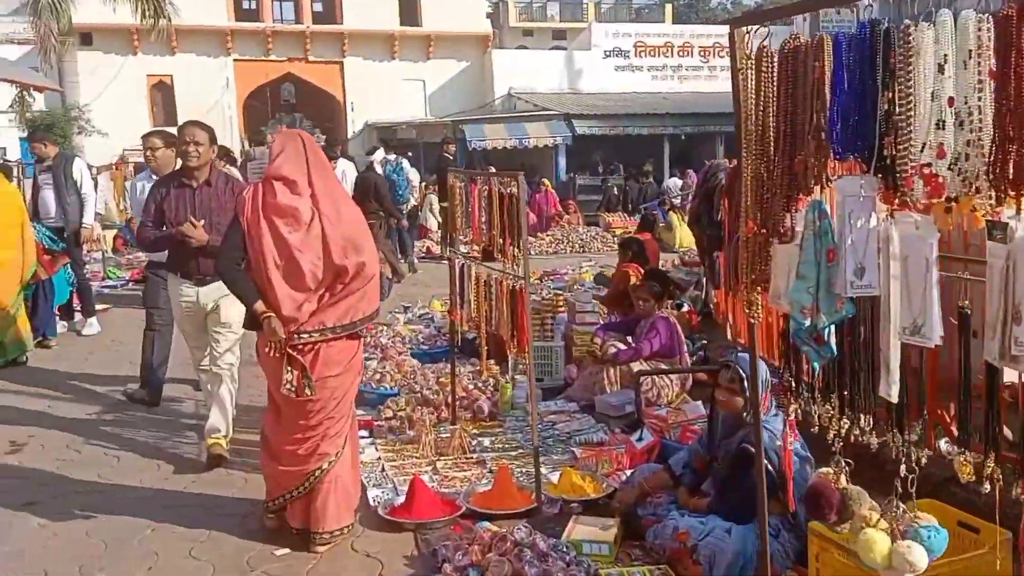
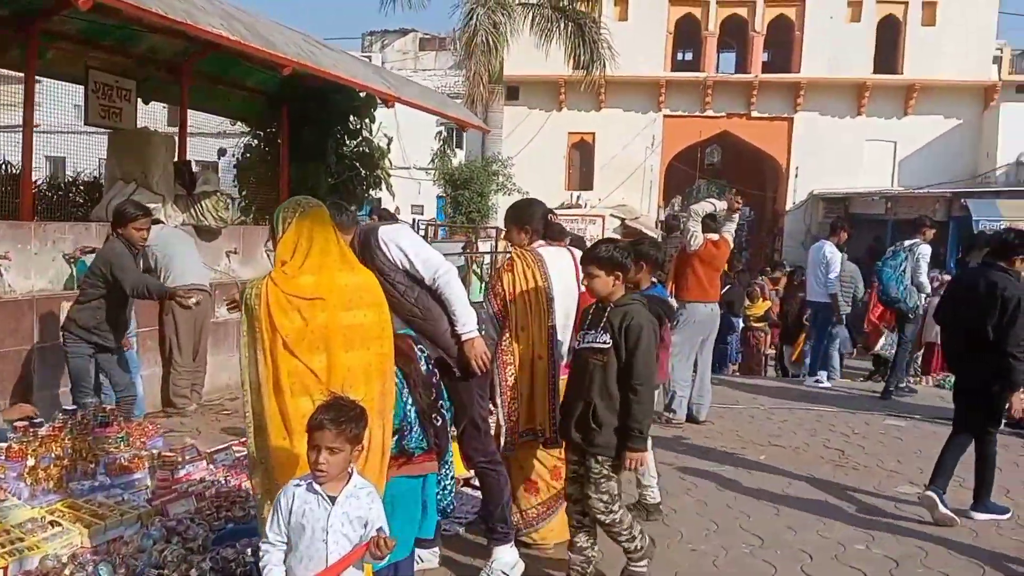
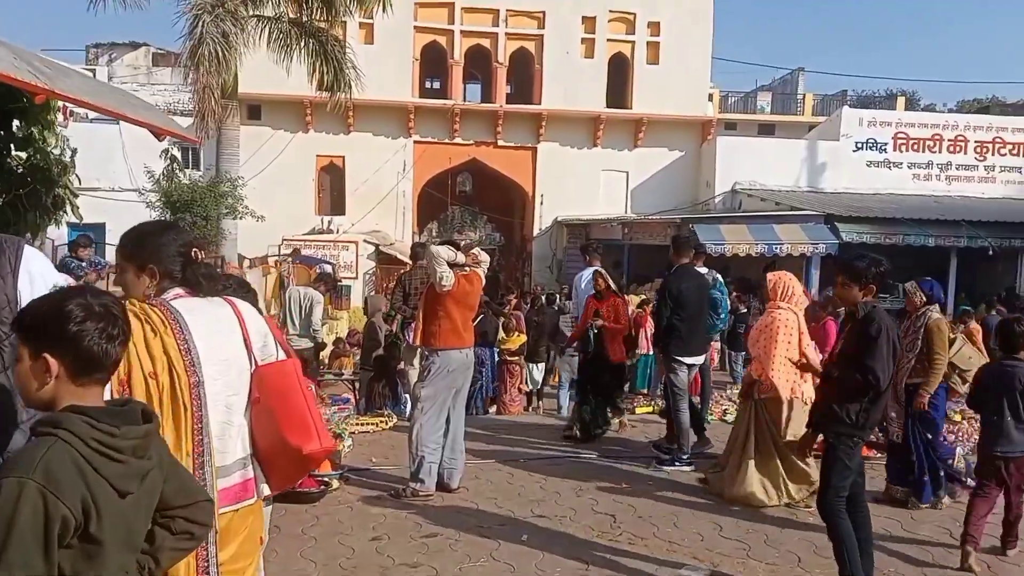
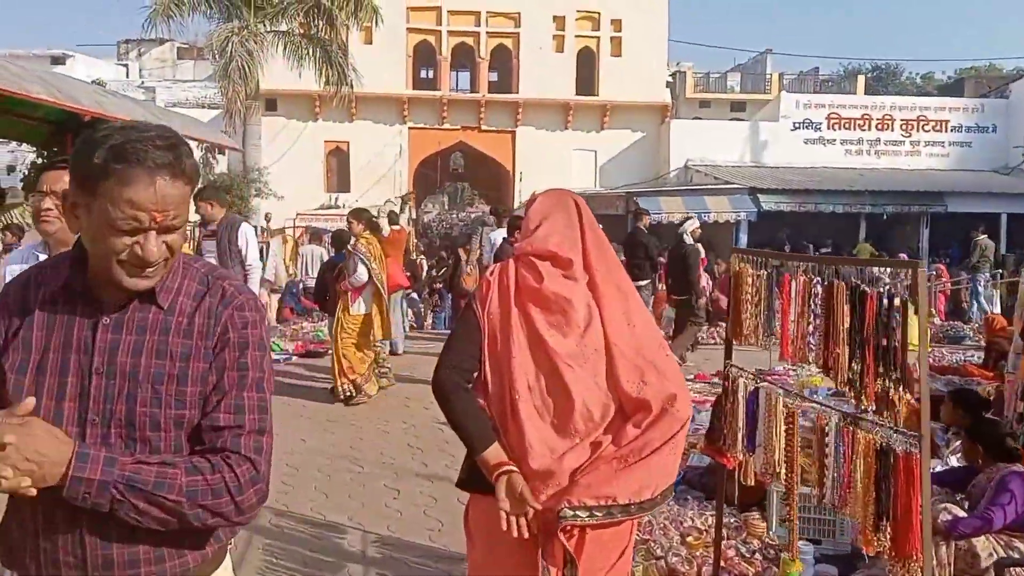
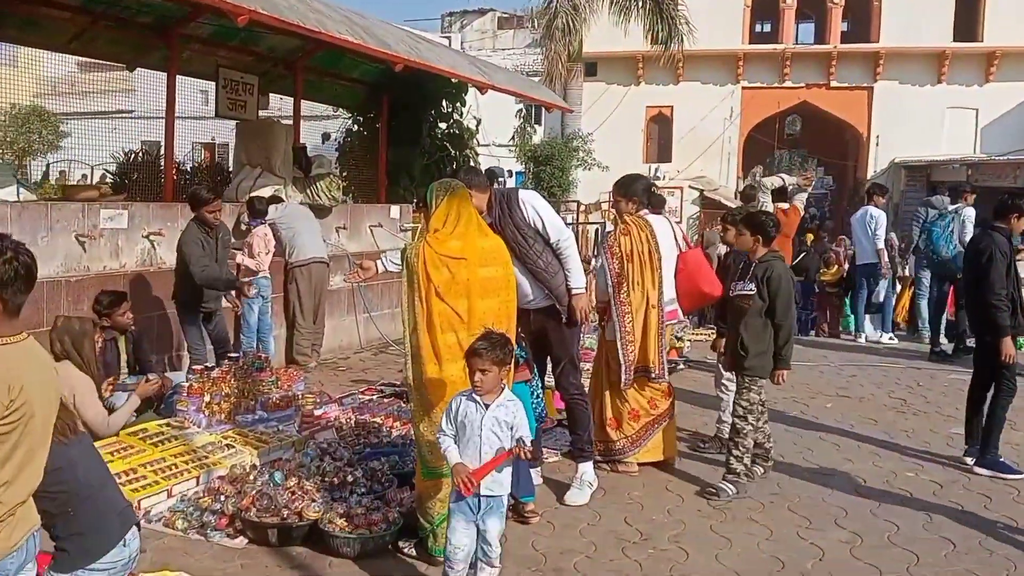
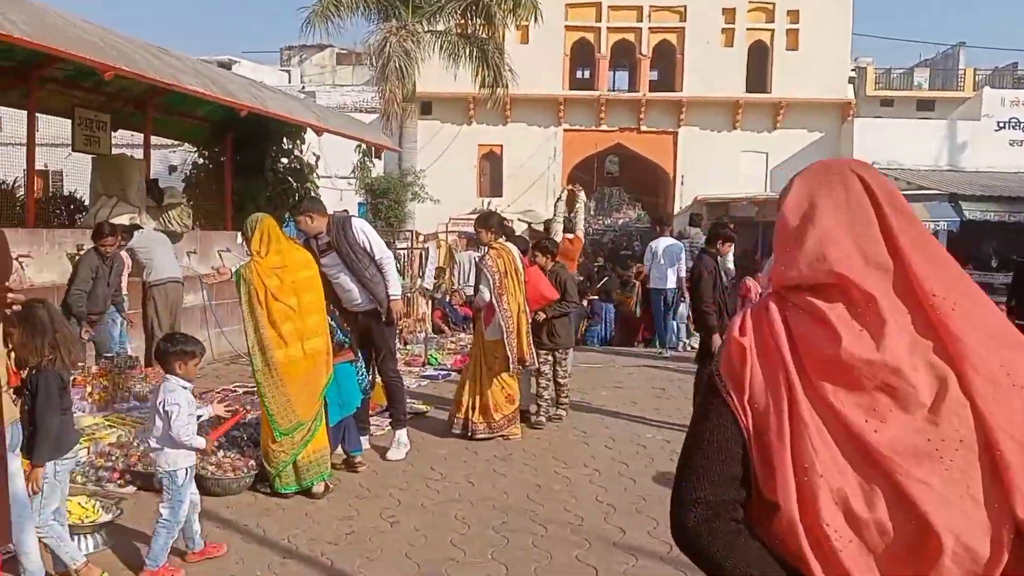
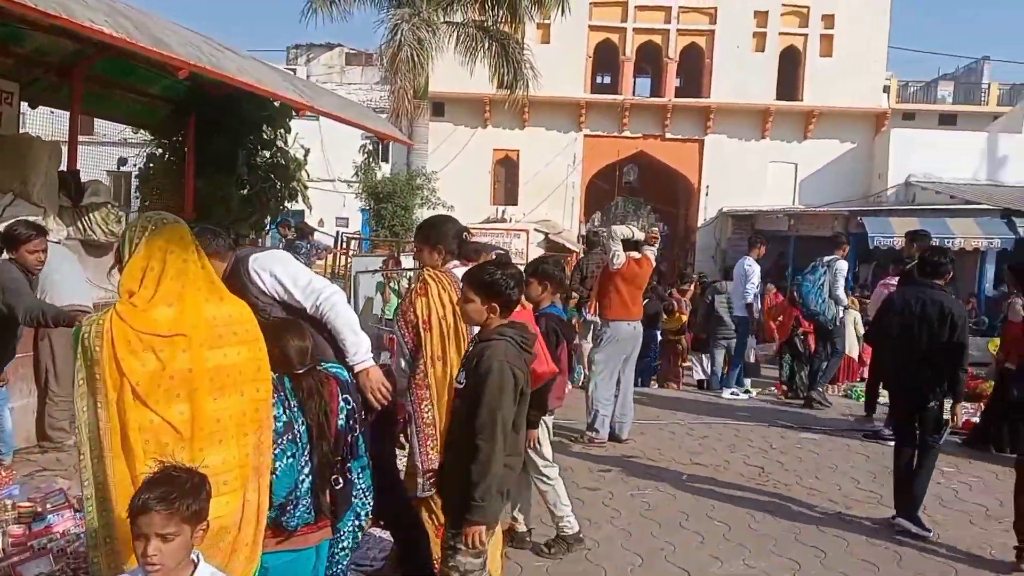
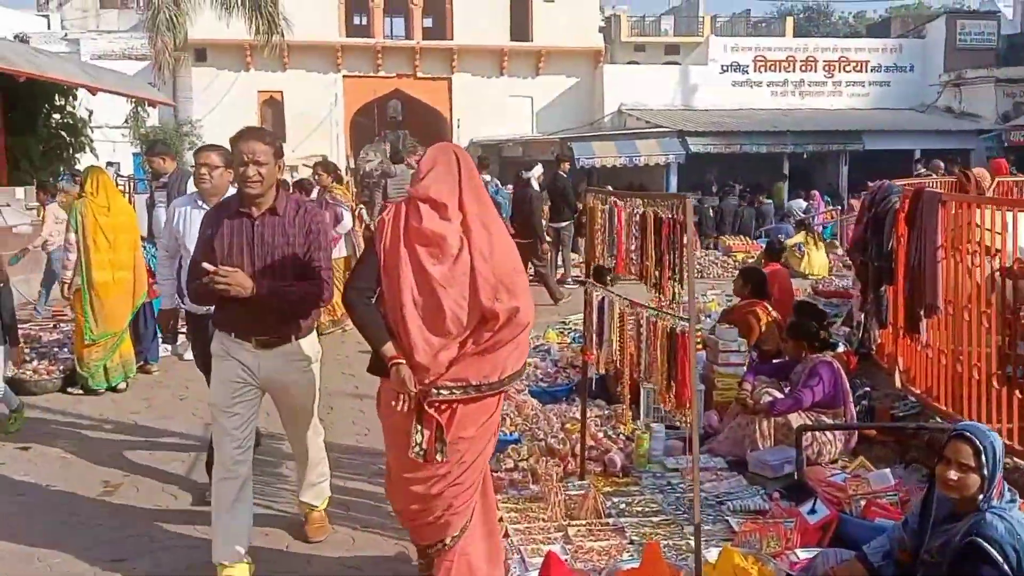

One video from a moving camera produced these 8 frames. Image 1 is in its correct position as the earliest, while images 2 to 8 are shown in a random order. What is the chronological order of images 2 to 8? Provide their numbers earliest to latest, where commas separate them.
8, 4, 6, 5, 2, 7, 3
